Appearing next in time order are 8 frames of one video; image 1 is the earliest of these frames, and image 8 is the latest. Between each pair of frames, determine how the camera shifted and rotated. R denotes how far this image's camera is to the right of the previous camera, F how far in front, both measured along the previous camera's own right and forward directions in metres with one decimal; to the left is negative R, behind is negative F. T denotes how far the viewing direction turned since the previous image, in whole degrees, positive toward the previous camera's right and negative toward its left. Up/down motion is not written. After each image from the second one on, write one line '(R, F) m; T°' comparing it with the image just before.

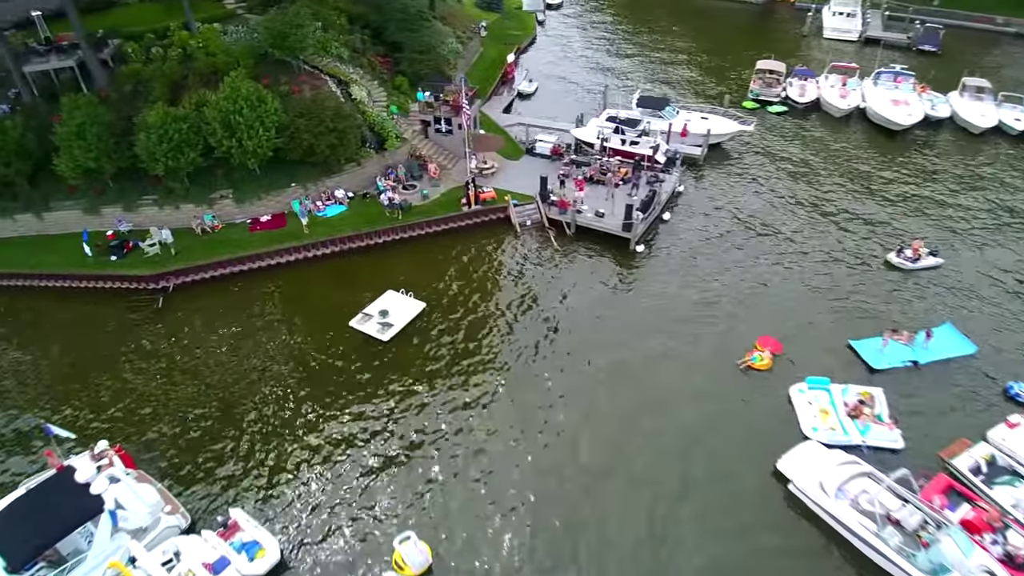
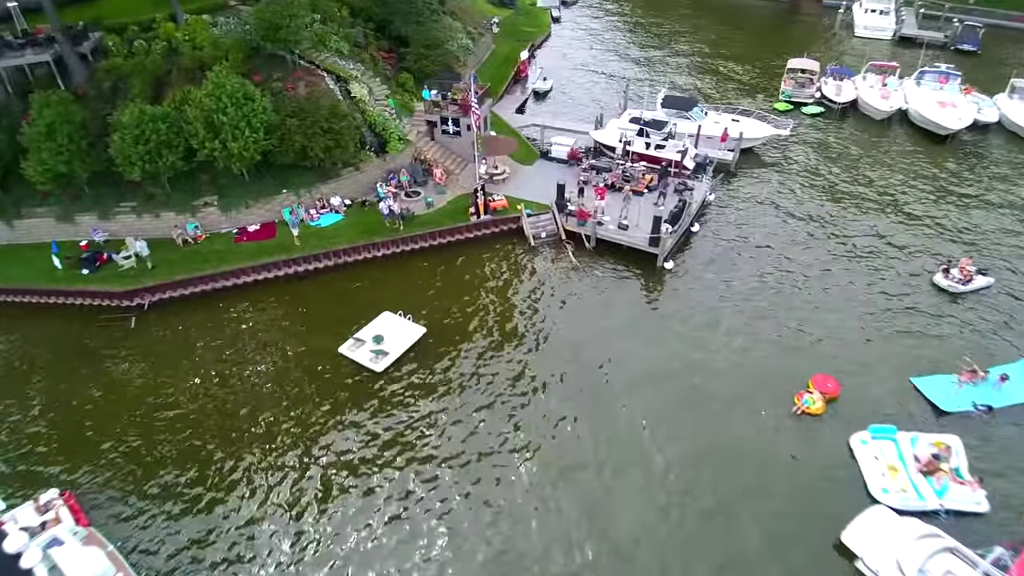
(-0.1, +4.2) m; -1°
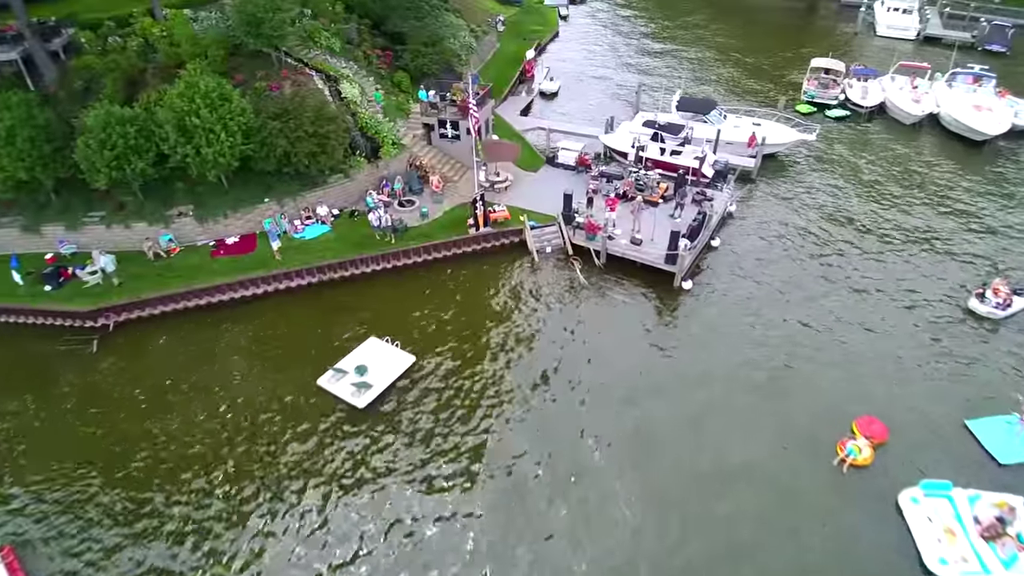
(+0.3, +3.4) m; -1°
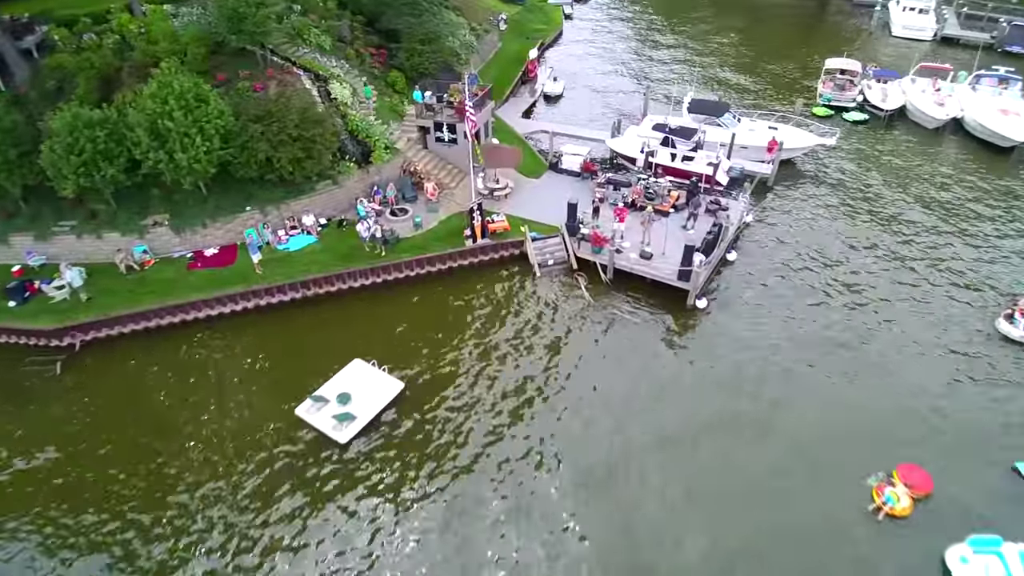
(+0.2, +2.5) m; 0°
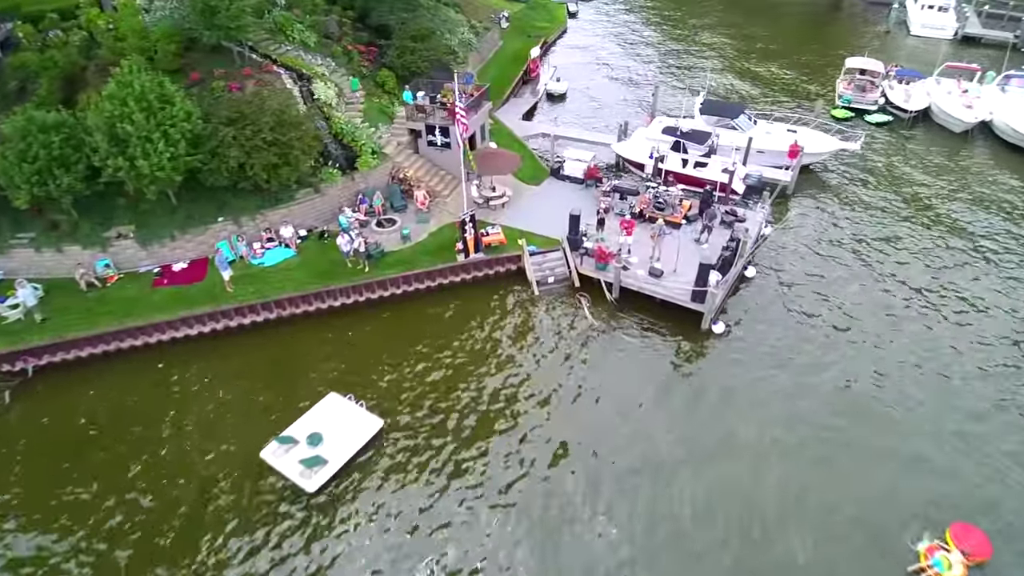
(+0.5, +2.9) m; -1°
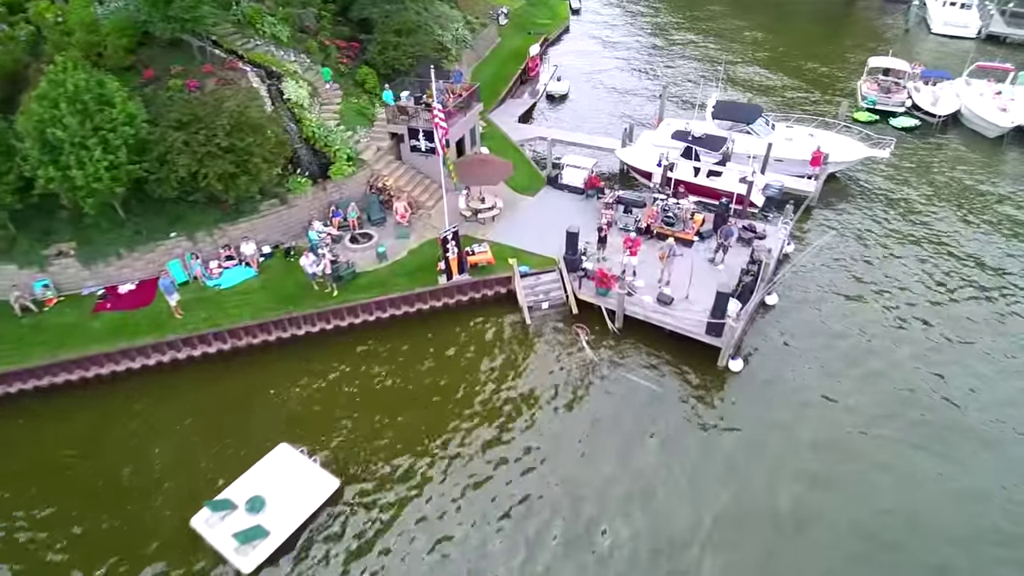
(+0.7, +3.5) m; 0°
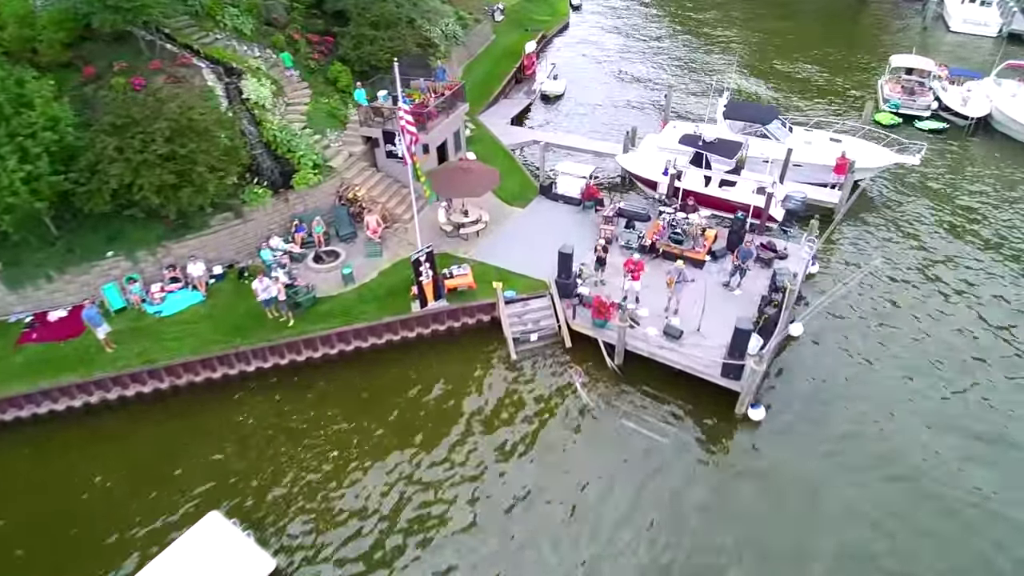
(+0.7, +3.4) m; 0°
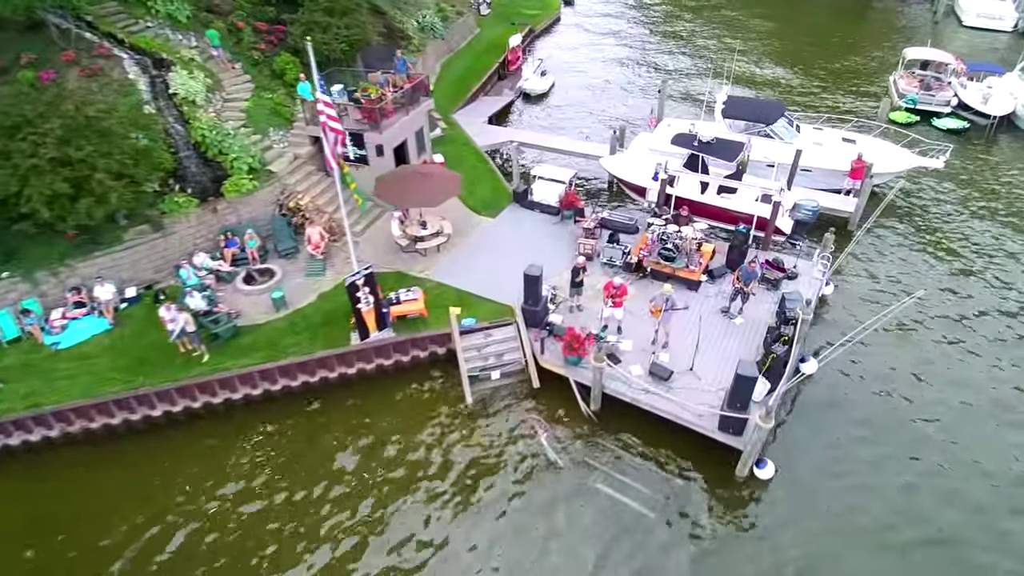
(+1.4, +3.5) m; 0°
